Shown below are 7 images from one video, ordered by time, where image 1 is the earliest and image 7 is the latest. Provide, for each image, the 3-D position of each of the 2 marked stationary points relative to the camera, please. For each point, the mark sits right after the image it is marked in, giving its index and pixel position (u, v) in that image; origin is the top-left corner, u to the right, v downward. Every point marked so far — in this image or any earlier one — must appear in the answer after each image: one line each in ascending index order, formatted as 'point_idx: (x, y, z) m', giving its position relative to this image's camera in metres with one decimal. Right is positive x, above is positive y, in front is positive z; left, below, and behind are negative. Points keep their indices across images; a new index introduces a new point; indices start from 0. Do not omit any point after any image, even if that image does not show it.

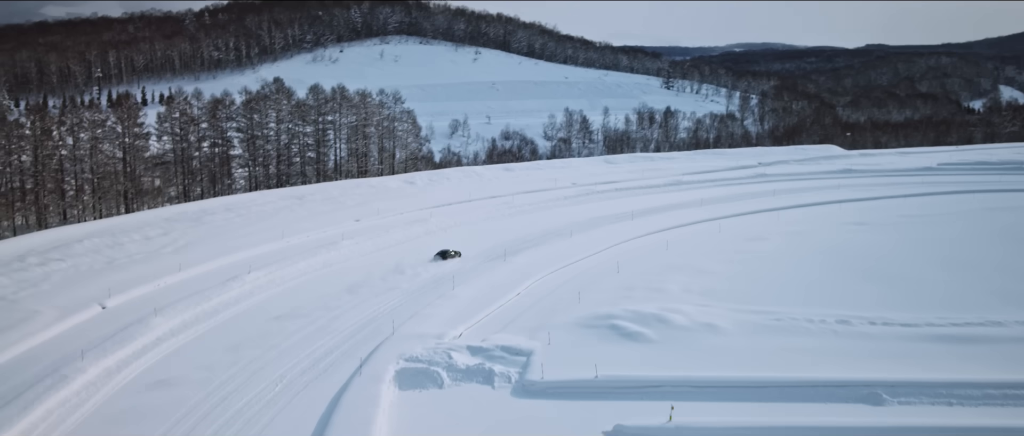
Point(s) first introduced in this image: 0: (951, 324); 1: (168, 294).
0: (+6.2, -1.5, +16.7) m
1: (-5.0, -1.1, +17.2) m
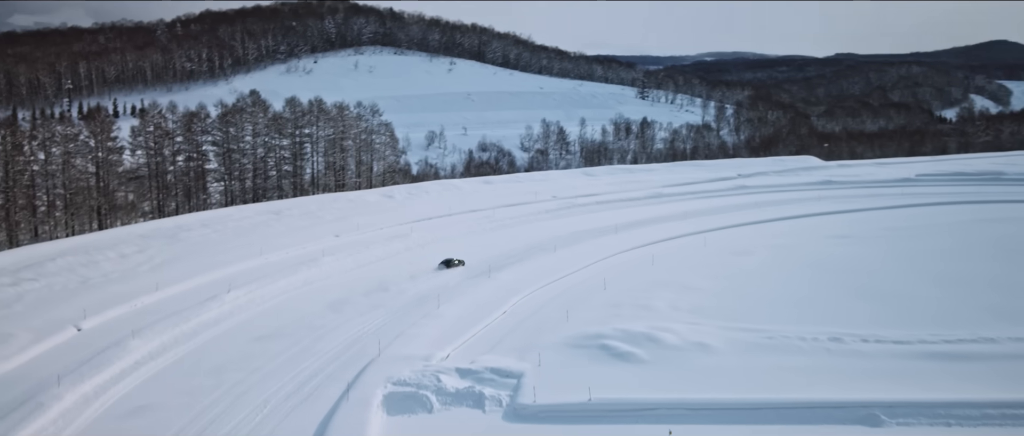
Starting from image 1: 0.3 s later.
0: (+6.0, -1.7, +16.5) m
1: (-5.2, -1.4, +16.8) m
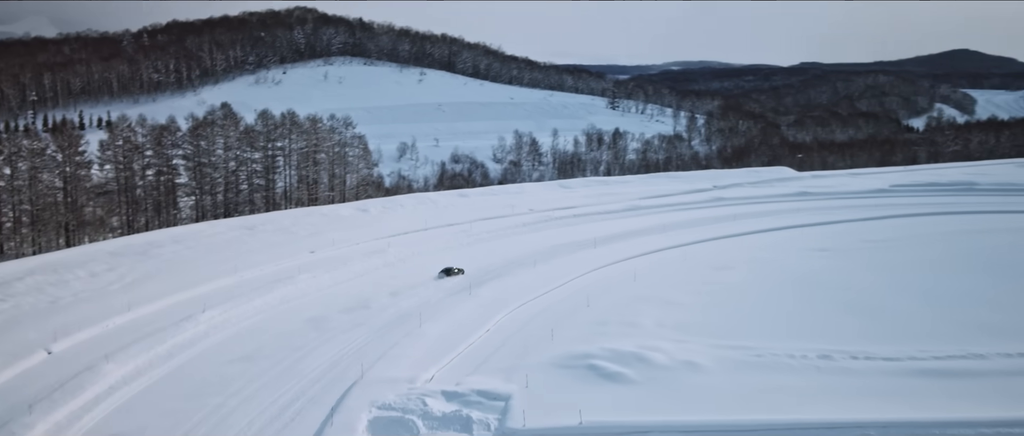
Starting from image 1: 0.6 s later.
0: (+5.8, -1.9, +16.3) m
1: (-5.4, -1.6, +16.3) m
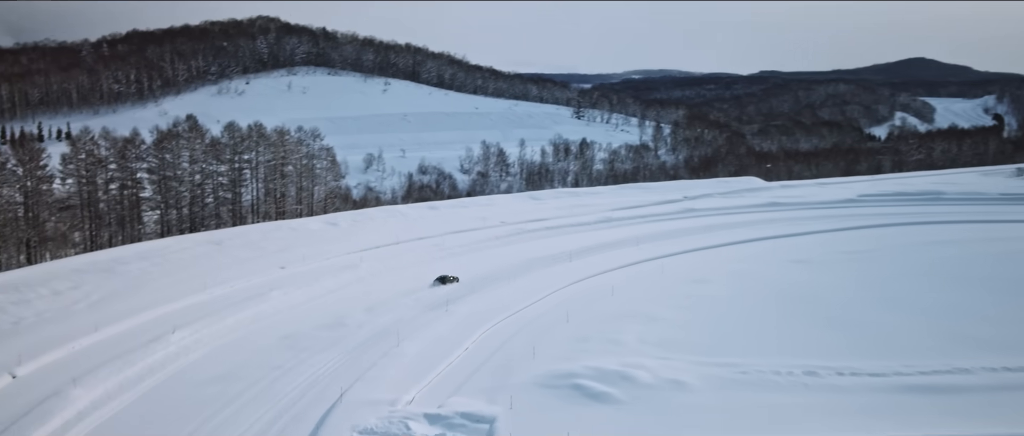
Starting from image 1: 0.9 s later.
0: (+5.5, -2.1, +16.1) m
1: (-5.7, -1.9, +15.7) m
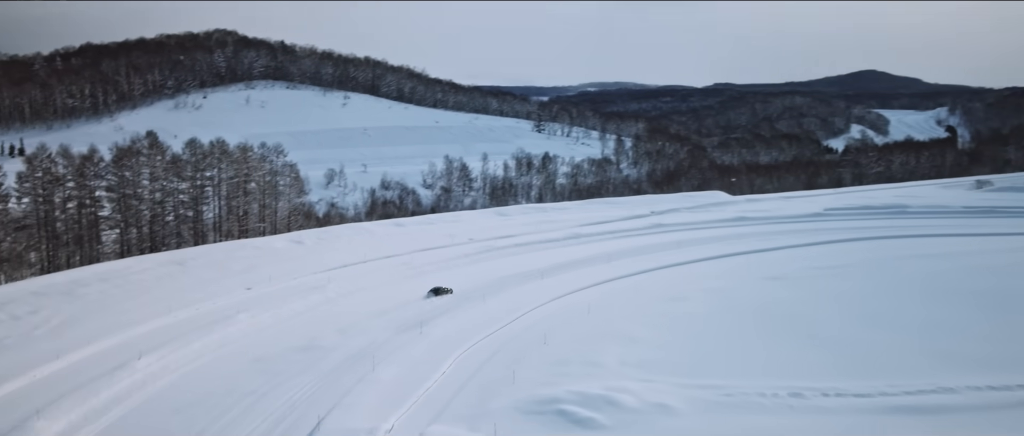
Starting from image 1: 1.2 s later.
0: (+5.3, -2.3, +15.9) m
1: (-5.9, -2.2, +15.1) m
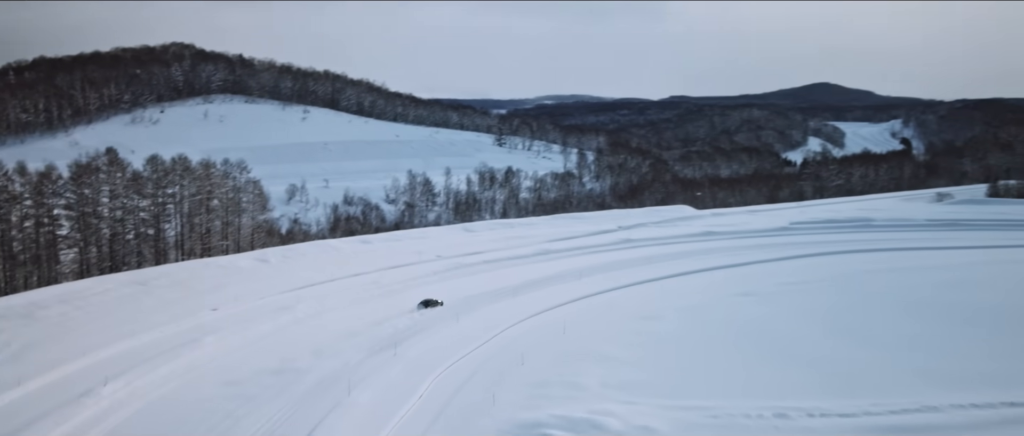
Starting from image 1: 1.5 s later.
0: (+5.0, -2.6, +15.7) m
1: (-6.1, -2.5, +14.5) m
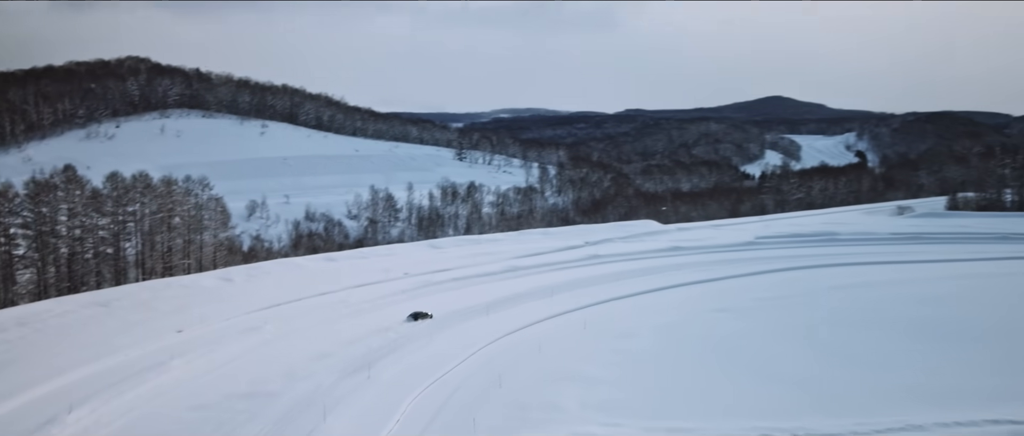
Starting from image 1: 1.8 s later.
0: (+4.7, -2.8, +15.5) m
1: (-6.3, -2.7, +13.8) m
